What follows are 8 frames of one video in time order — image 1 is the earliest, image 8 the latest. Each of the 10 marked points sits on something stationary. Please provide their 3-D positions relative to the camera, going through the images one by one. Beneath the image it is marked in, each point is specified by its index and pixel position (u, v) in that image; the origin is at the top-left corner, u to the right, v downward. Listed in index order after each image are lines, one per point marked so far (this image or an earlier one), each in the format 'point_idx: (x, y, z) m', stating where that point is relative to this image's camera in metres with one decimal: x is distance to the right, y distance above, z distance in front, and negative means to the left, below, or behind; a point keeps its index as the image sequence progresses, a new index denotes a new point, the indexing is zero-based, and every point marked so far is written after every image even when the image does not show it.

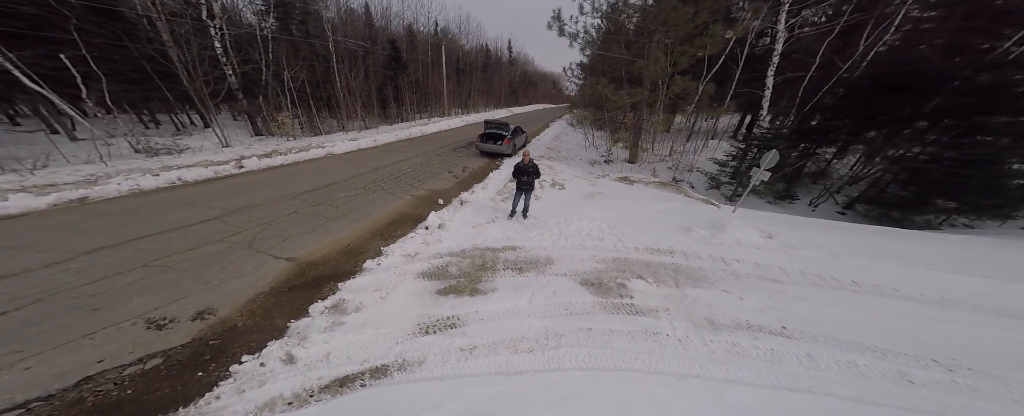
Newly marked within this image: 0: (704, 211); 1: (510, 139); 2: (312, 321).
0: (+4.9, -0.1, +6.9) m
1: (0.0, +2.8, +10.7) m
2: (-3.0, -1.7, +4.1) m
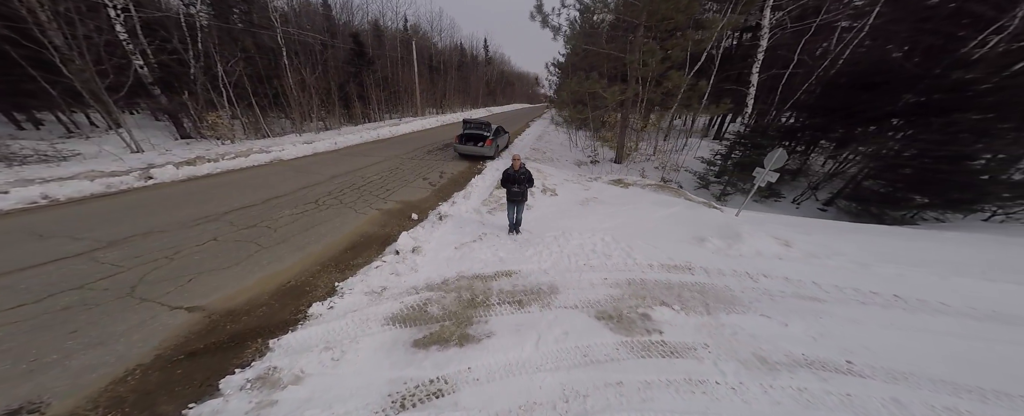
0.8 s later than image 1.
0: (+4.7, -0.2, +6.3) m
1: (-0.7, +2.5, +9.6) m
2: (-2.9, -2.0, +2.7) m
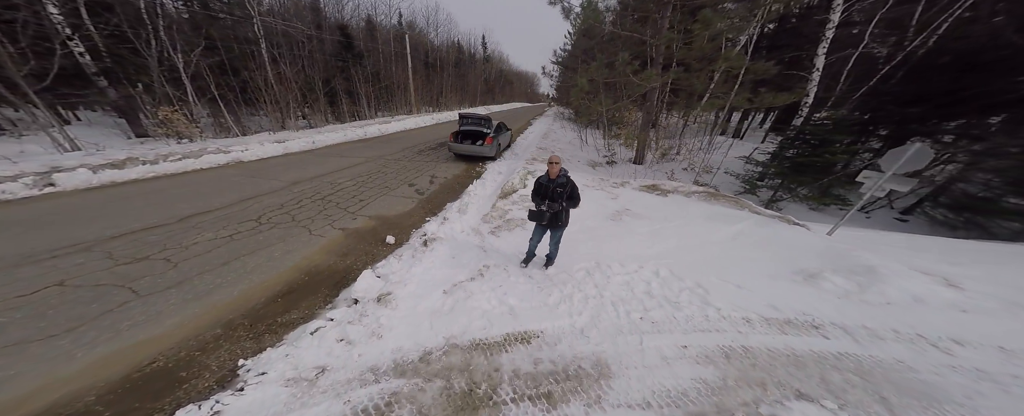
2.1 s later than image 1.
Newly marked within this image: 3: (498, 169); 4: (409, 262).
0: (+4.9, -0.5, +4.5) m
1: (-0.5, +2.1, +7.8) m
2: (-2.7, -2.3, +0.9) m
3: (-0.4, +1.1, +7.2) m
4: (-1.6, -0.8, +4.1) m
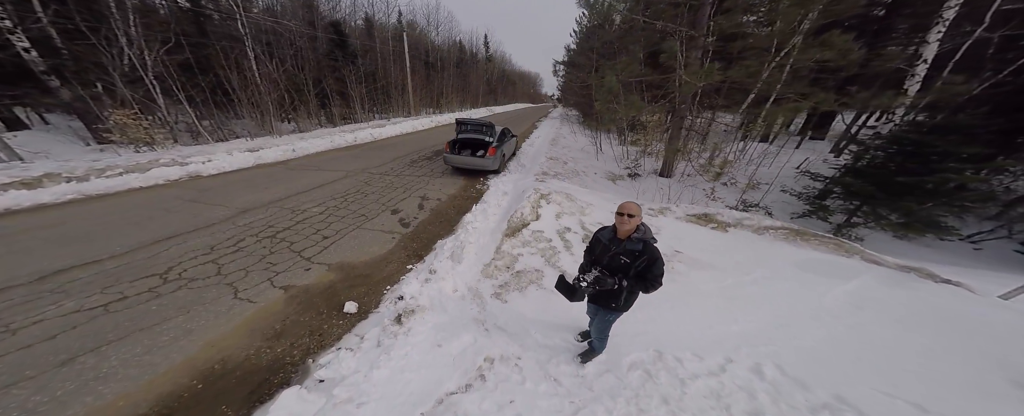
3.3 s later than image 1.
0: (+5.1, -1.1, +3.0) m
1: (-0.3, +1.5, +6.4) m
2: (-2.5, -2.9, -0.6) m
3: (-0.2, +0.5, +5.8) m
4: (-1.4, -1.4, +2.7) m
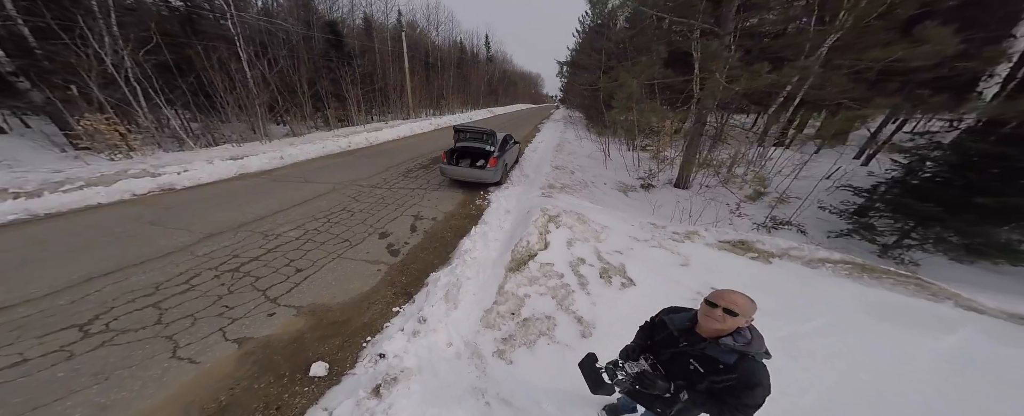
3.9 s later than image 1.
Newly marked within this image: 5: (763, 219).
0: (+5.2, -1.5, +2.4) m
1: (-0.3, +1.1, +5.8) m
2: (-2.5, -3.3, -1.2) m
3: (-0.1, +0.1, +5.1) m
4: (-1.3, -1.8, +2.1) m
5: (+5.3, -0.2, +5.6) m
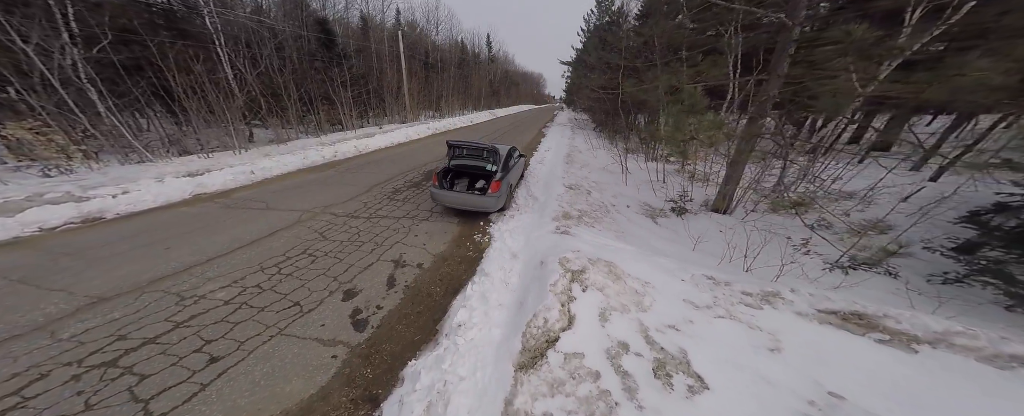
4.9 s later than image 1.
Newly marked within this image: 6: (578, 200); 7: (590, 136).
0: (+5.3, -2.1, +1.3) m
1: (-0.1, +0.5, +4.7) m
2: (-2.4, -3.9, -2.3) m
3: (0.0, -0.5, +4.1) m
4: (-1.2, -2.4, +1.0) m
5: (+5.4, -0.8, +4.5) m
6: (+1.3, +0.1, +5.4) m
7: (+3.8, +3.7, +13.4) m
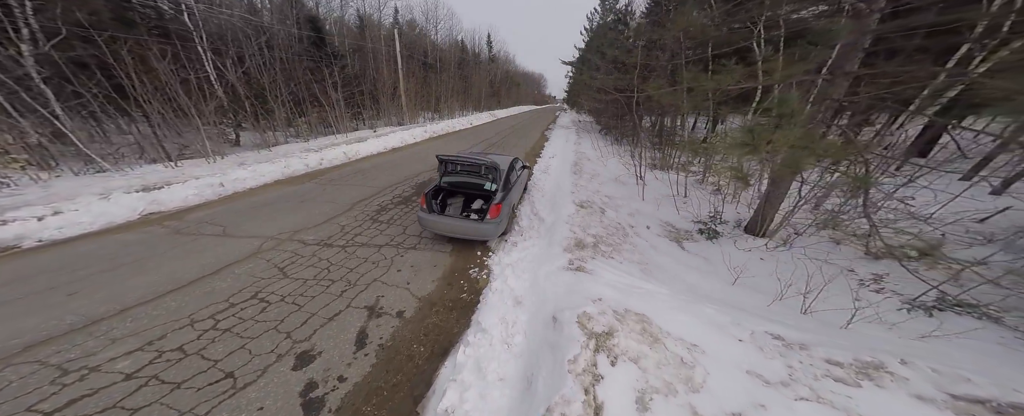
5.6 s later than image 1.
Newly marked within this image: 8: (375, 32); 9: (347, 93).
0: (+5.3, -2.4, +0.6) m
1: (-0.1, +0.2, +4.0) m
2: (-2.4, -4.2, -3.0) m
3: (0.0, -0.8, +3.4) m
4: (-1.2, -2.7, +0.3) m
5: (+5.5, -1.2, +3.8) m
6: (+1.4, -0.2, +4.7) m
7: (+3.9, +3.3, +12.7) m
8: (-10.6, +13.0, +19.8) m
9: (-9.5, +6.9, +15.9) m
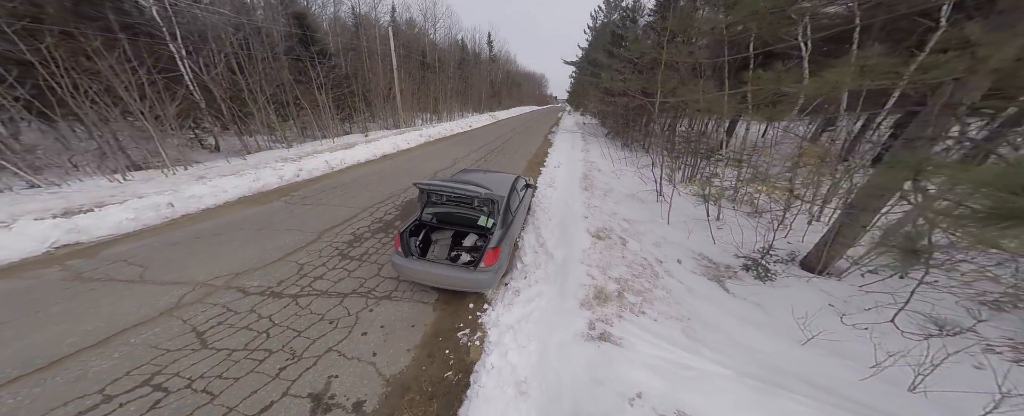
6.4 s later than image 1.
0: (+5.3, -2.8, -0.3) m
1: (-0.1, -0.2, +3.2) m
2: (-2.4, -4.6, -3.8) m
3: (0.0, -1.2, +2.6) m
4: (-1.2, -3.1, -0.5) m
5: (+5.5, -1.6, +3.0) m
6: (+1.4, -0.6, +3.9) m
7: (+3.9, +2.9, +11.9) m
8: (-10.5, +12.6, +19.1) m
9: (-9.5, +6.5, +15.1) m
